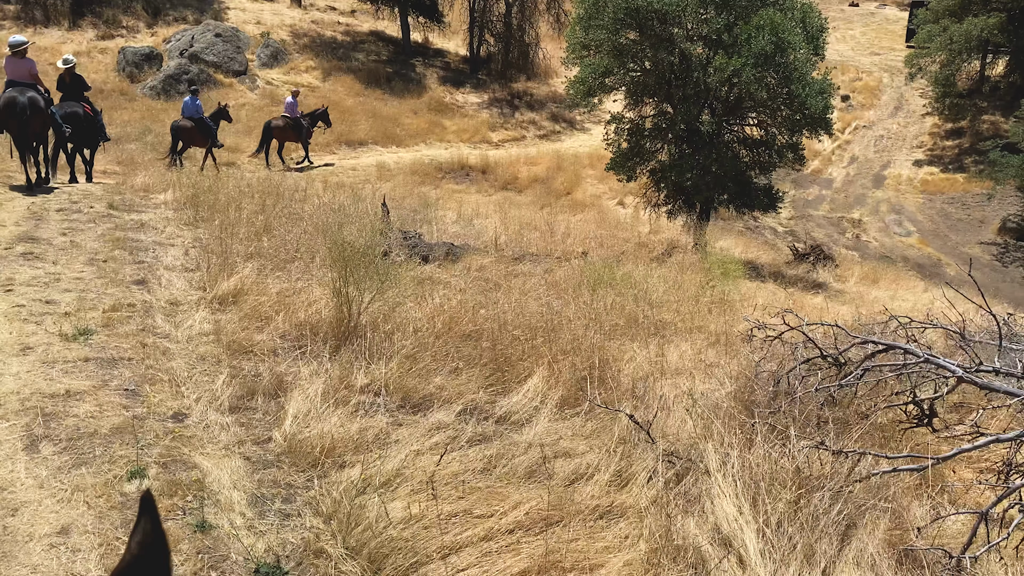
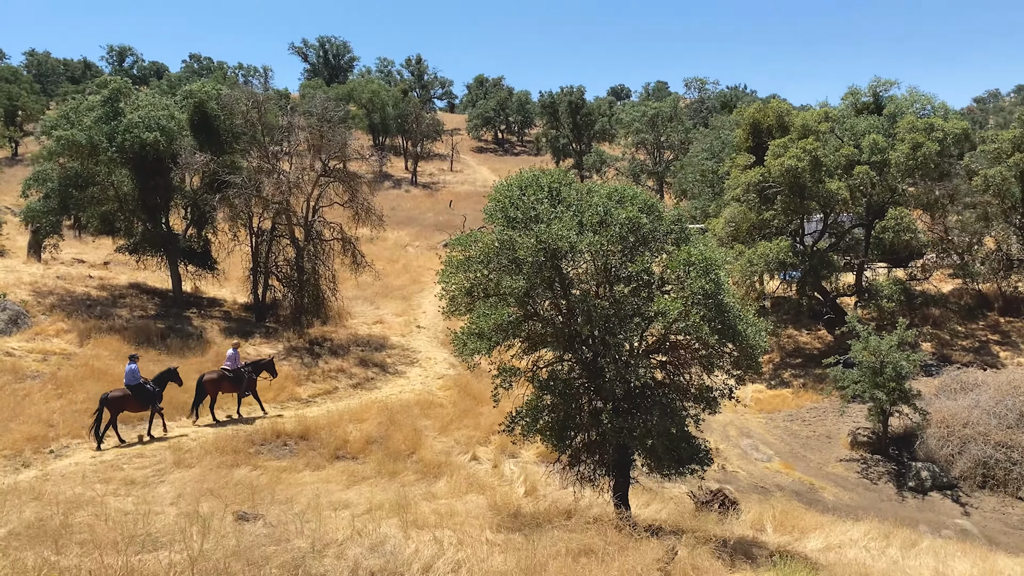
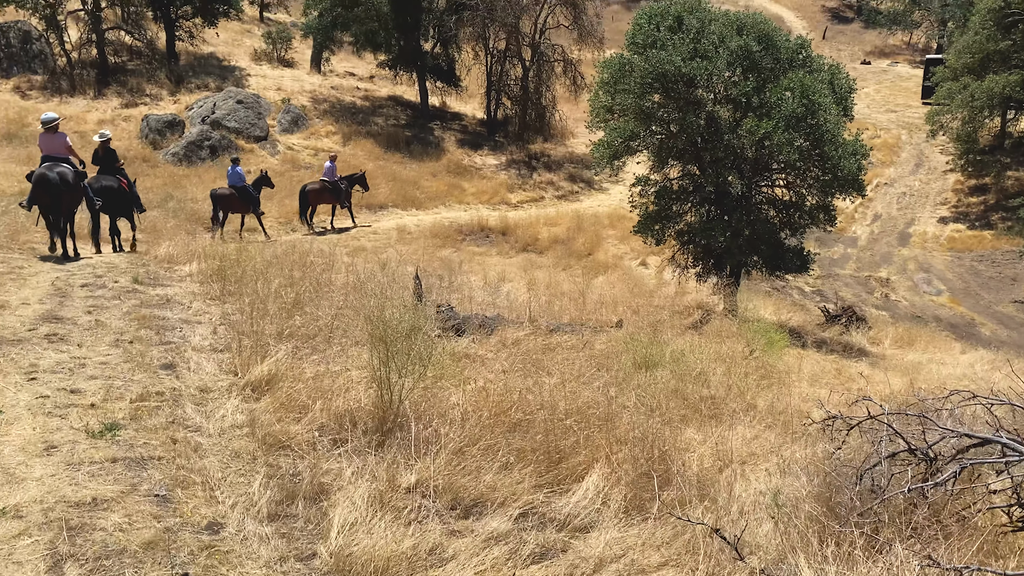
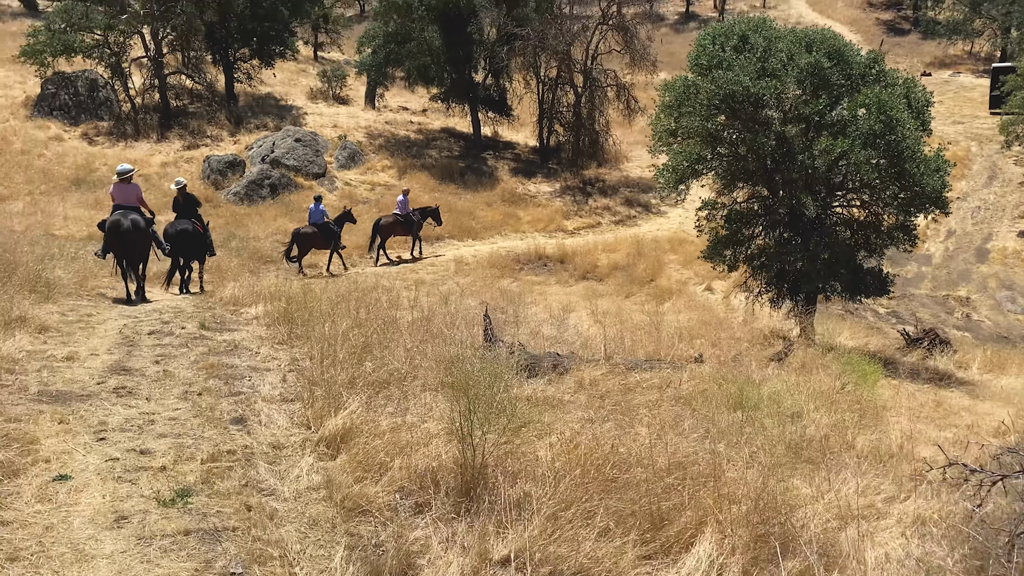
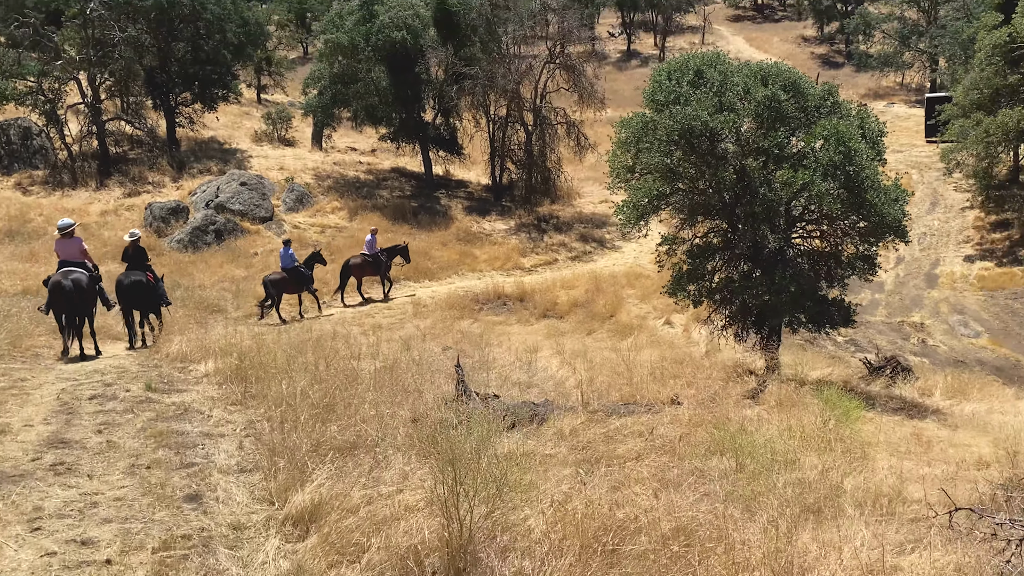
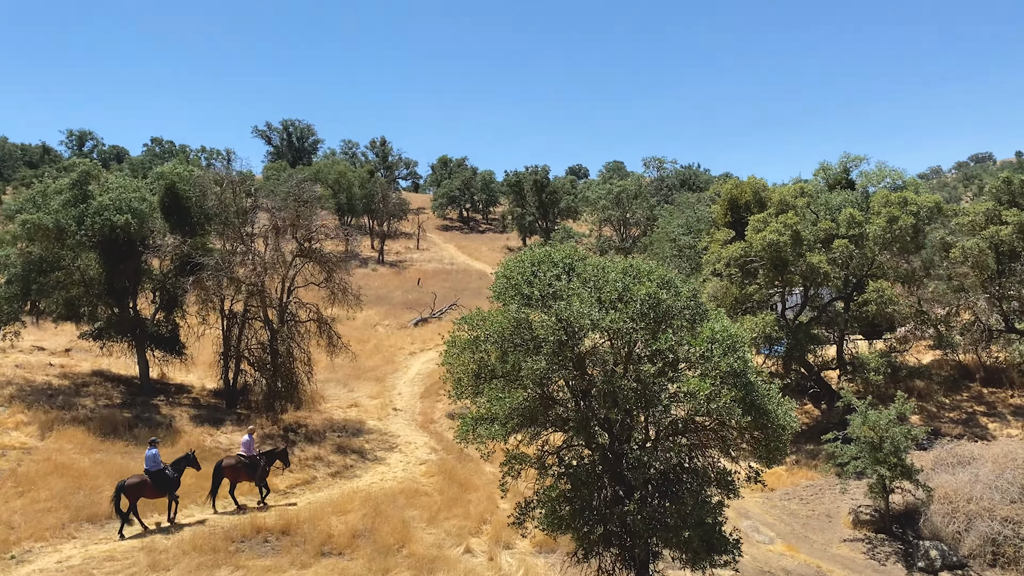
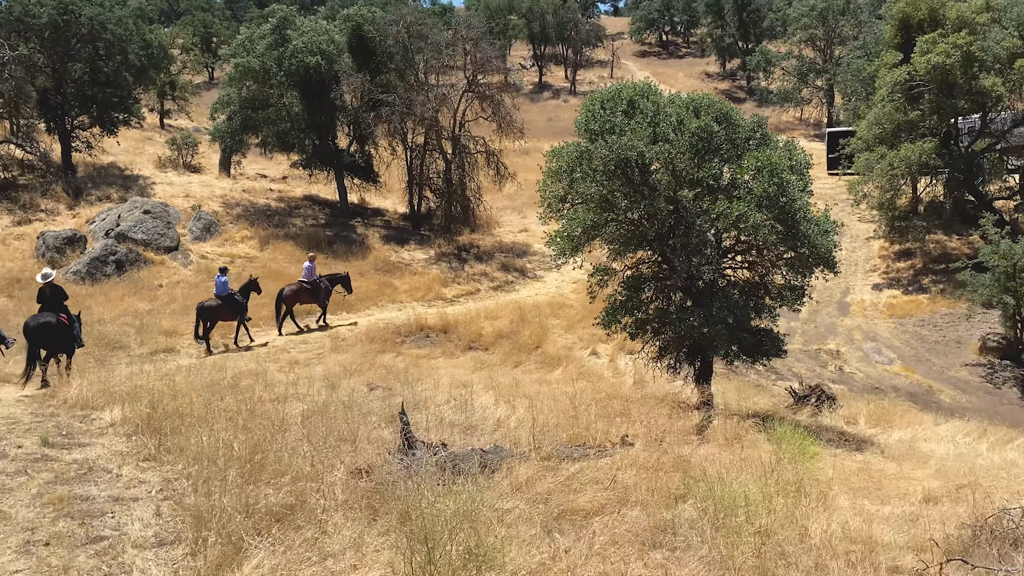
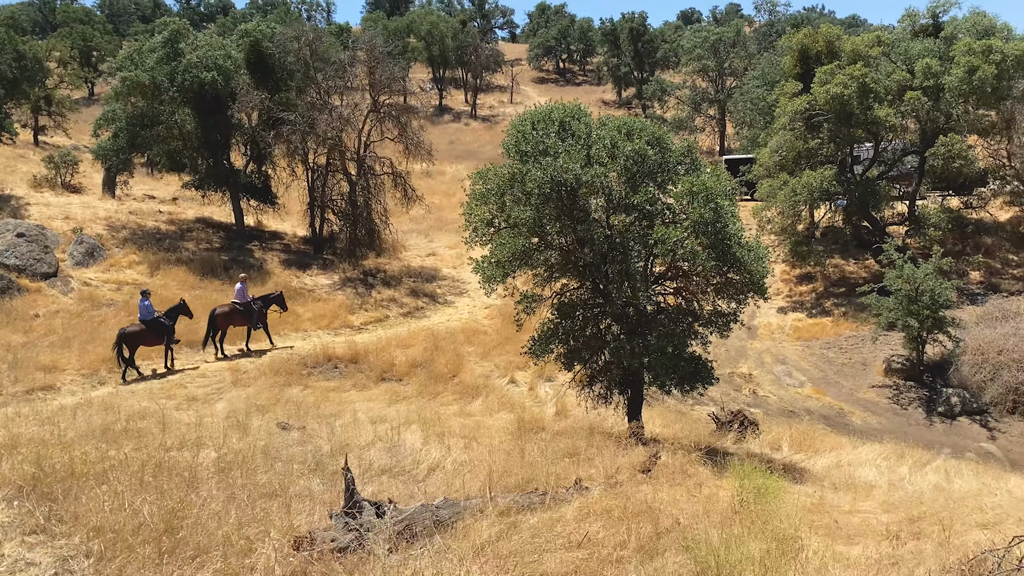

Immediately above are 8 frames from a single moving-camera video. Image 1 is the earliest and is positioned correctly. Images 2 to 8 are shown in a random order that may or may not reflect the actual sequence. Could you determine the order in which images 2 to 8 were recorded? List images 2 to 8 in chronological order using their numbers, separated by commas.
3, 4, 5, 7, 8, 2, 6
